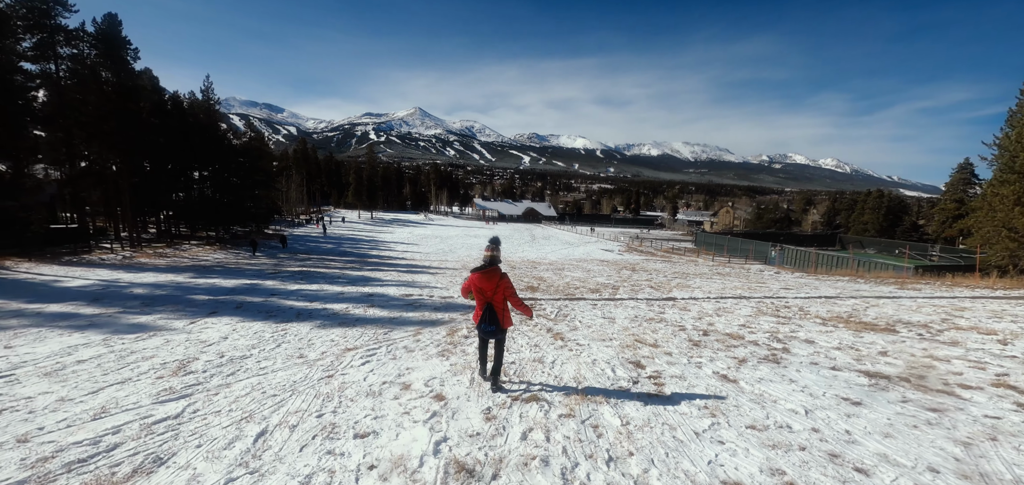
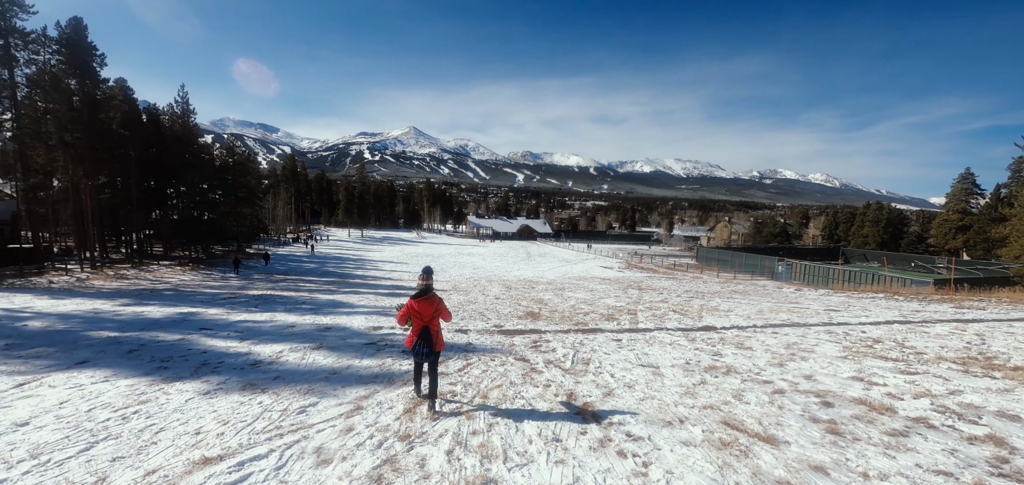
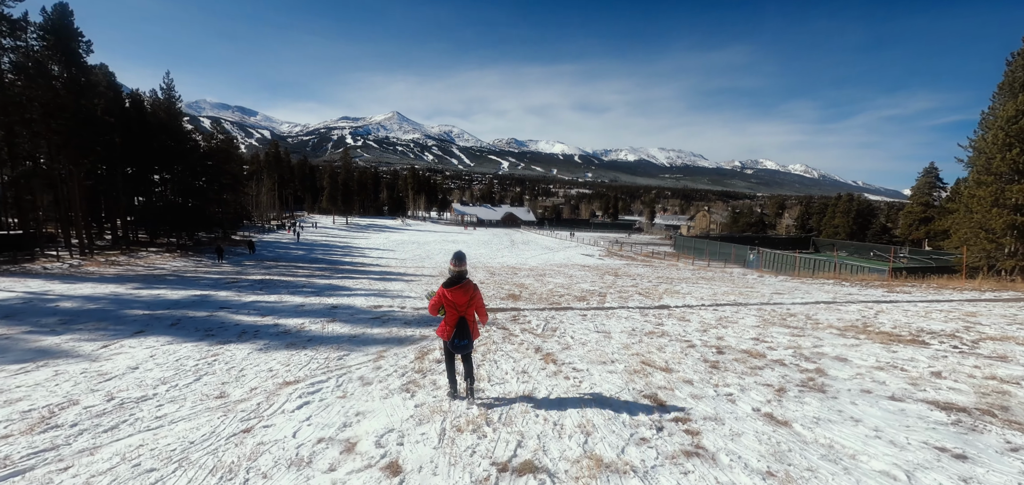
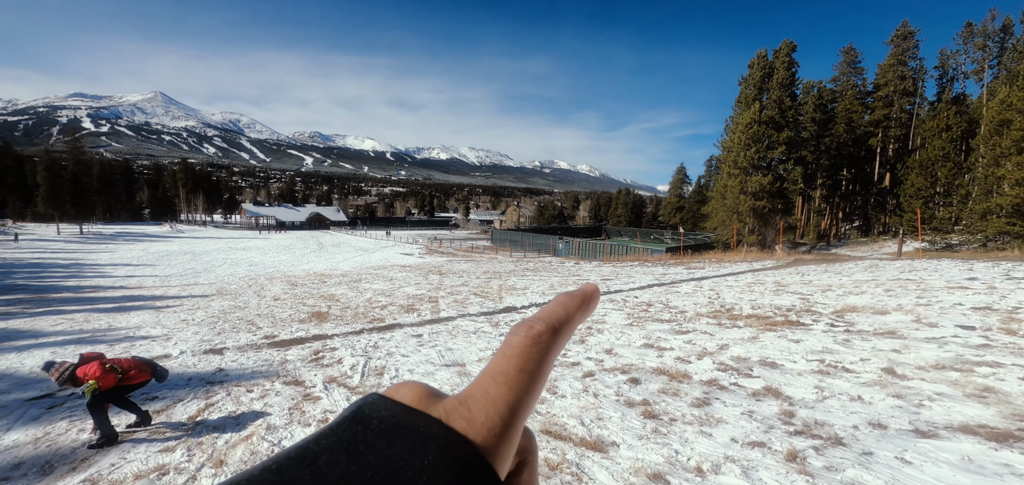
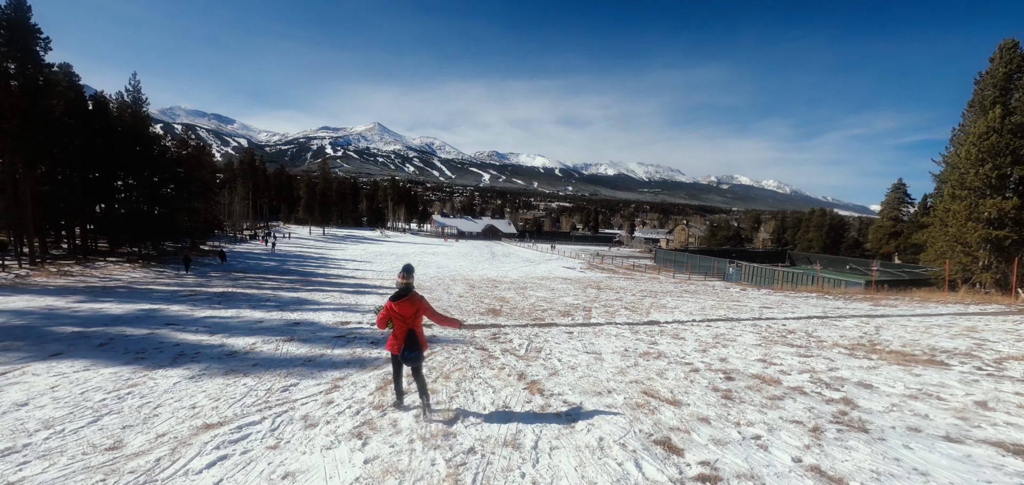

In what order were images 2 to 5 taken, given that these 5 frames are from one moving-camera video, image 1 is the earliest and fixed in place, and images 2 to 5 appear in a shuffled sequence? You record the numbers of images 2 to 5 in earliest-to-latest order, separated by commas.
3, 5, 2, 4
